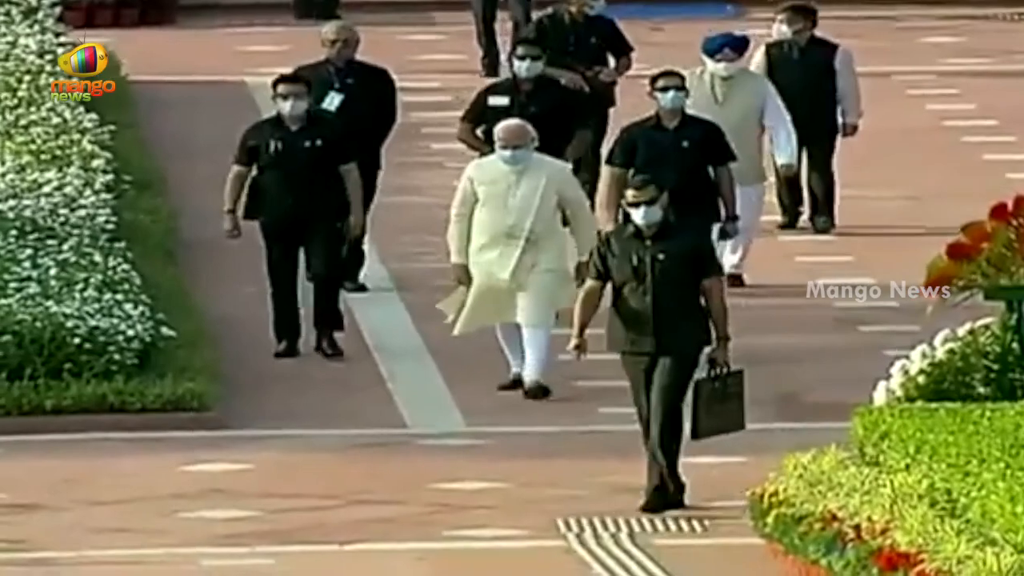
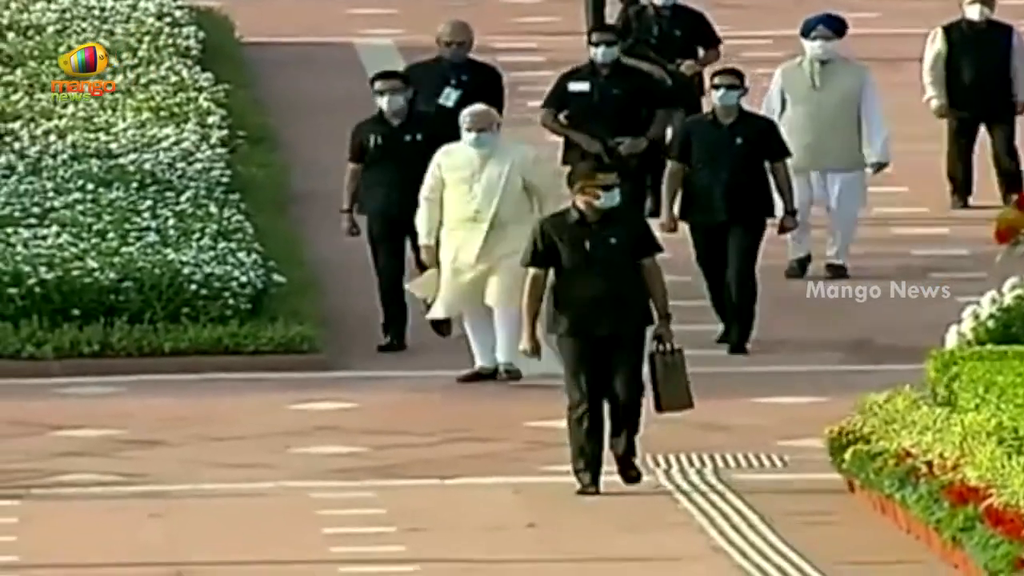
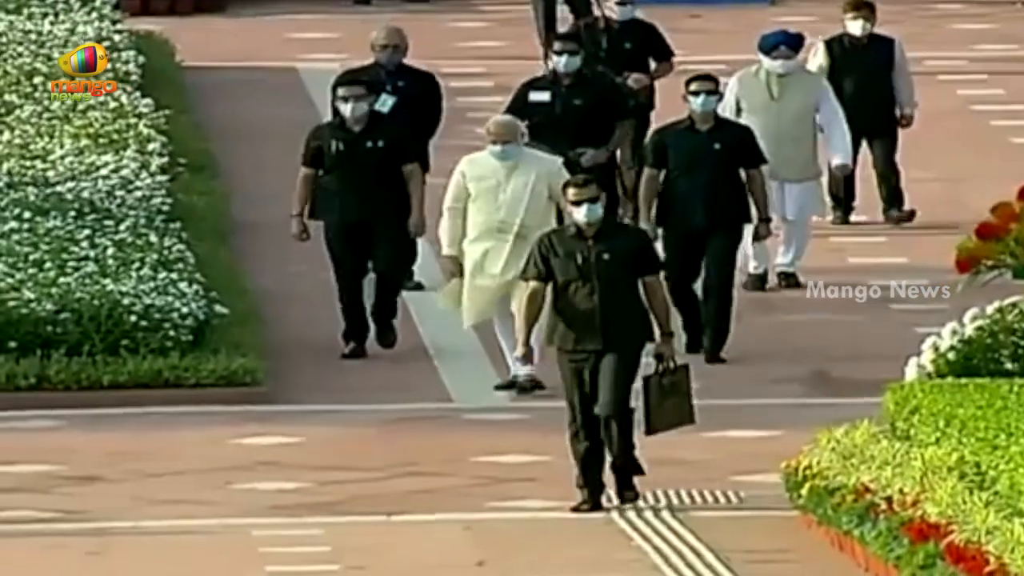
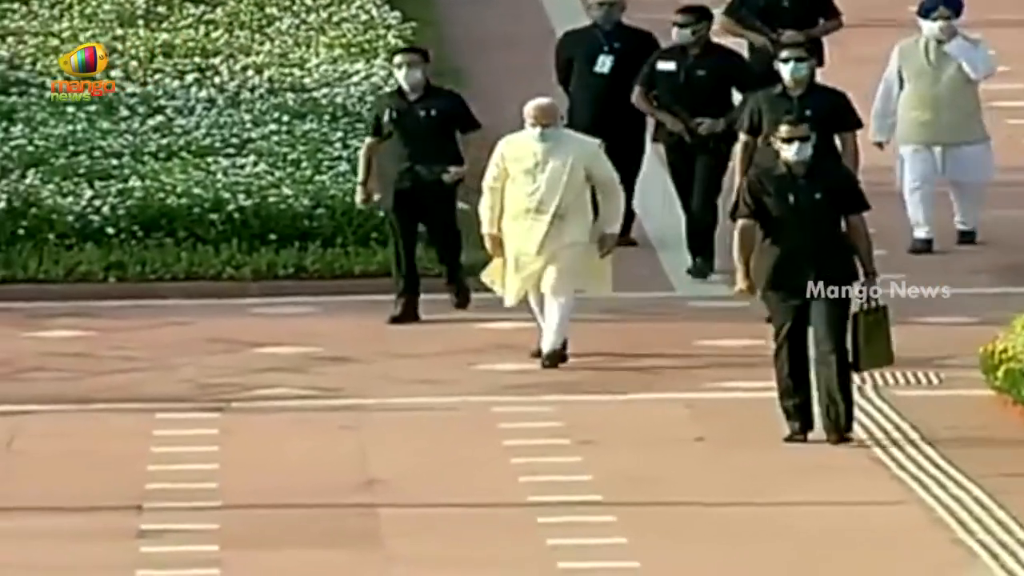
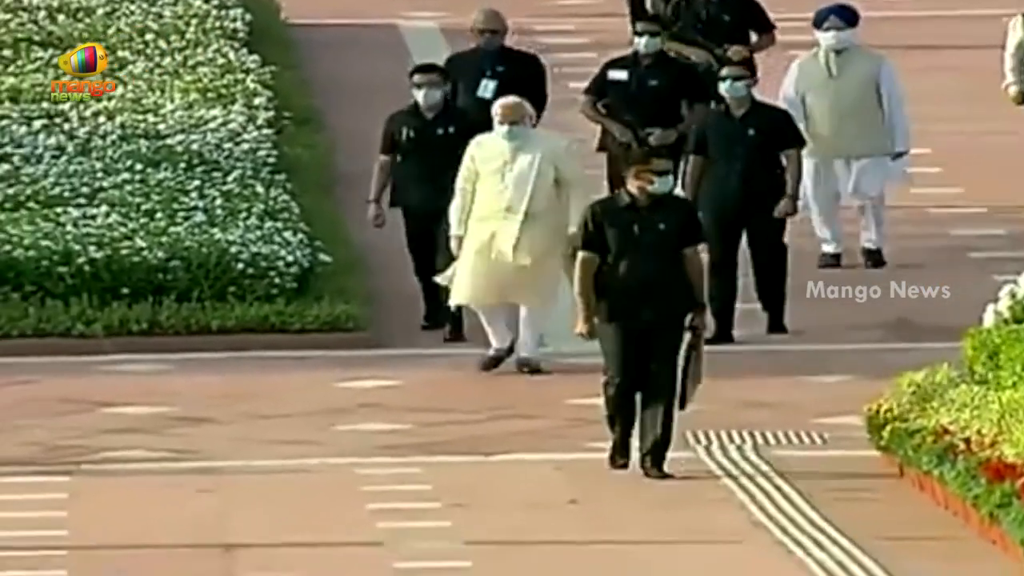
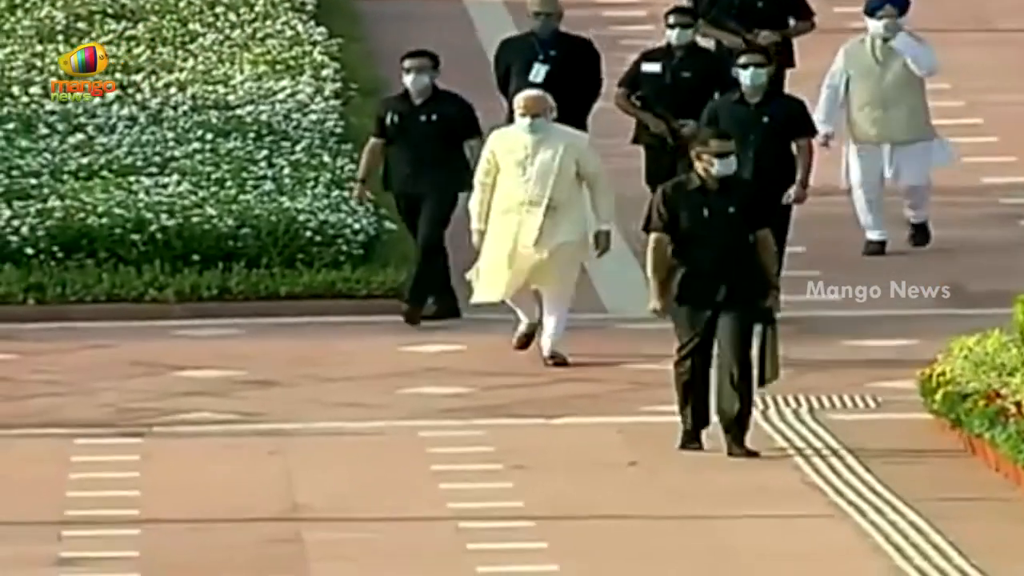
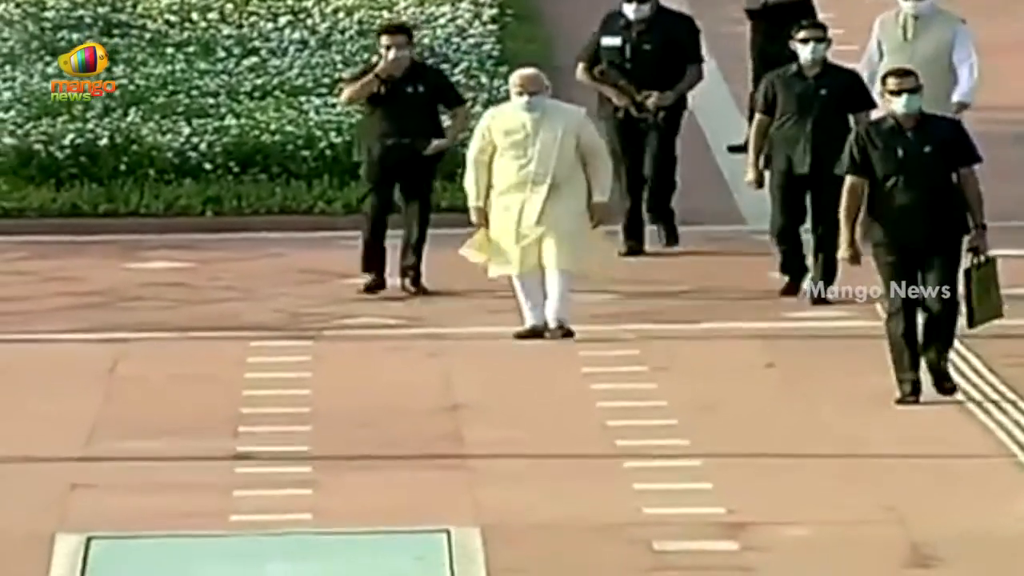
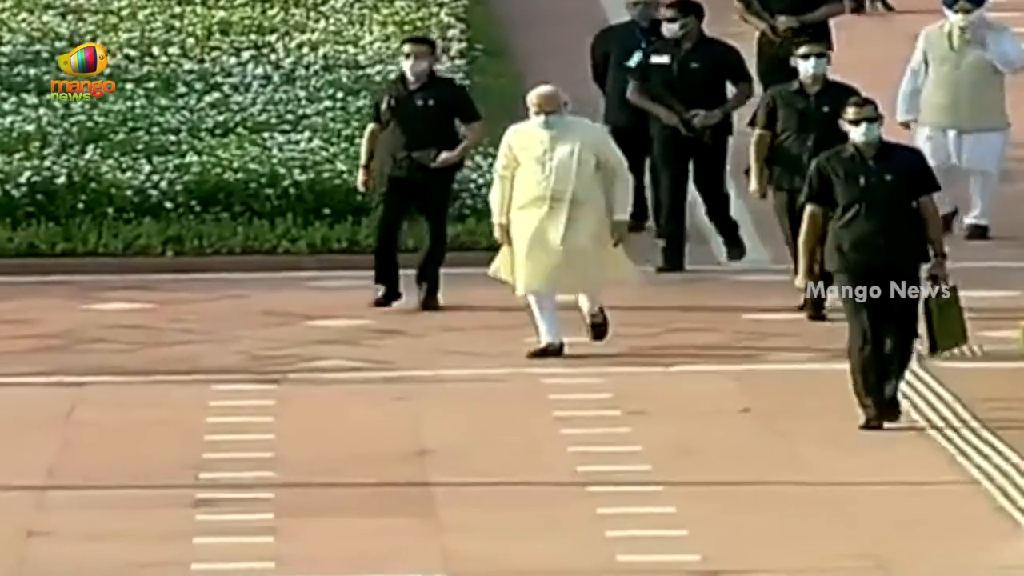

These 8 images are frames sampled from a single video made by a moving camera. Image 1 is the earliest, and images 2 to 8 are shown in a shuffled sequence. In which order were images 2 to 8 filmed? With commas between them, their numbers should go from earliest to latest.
3, 2, 5, 6, 4, 8, 7
